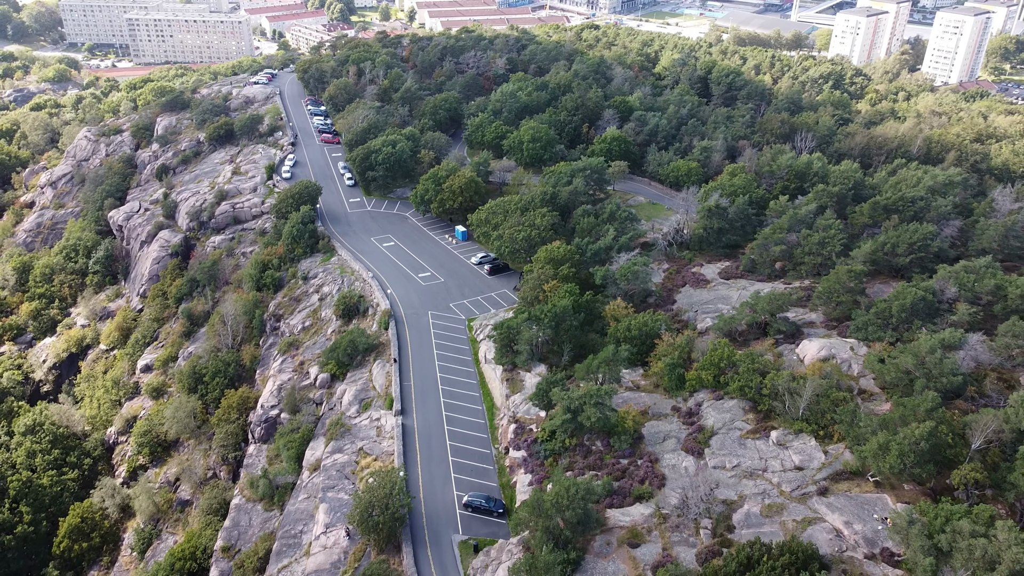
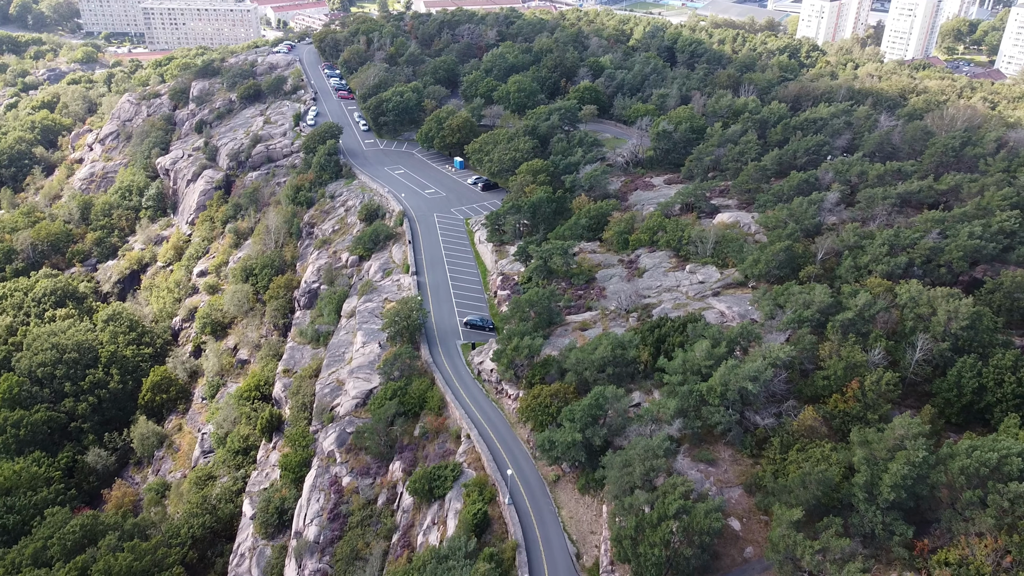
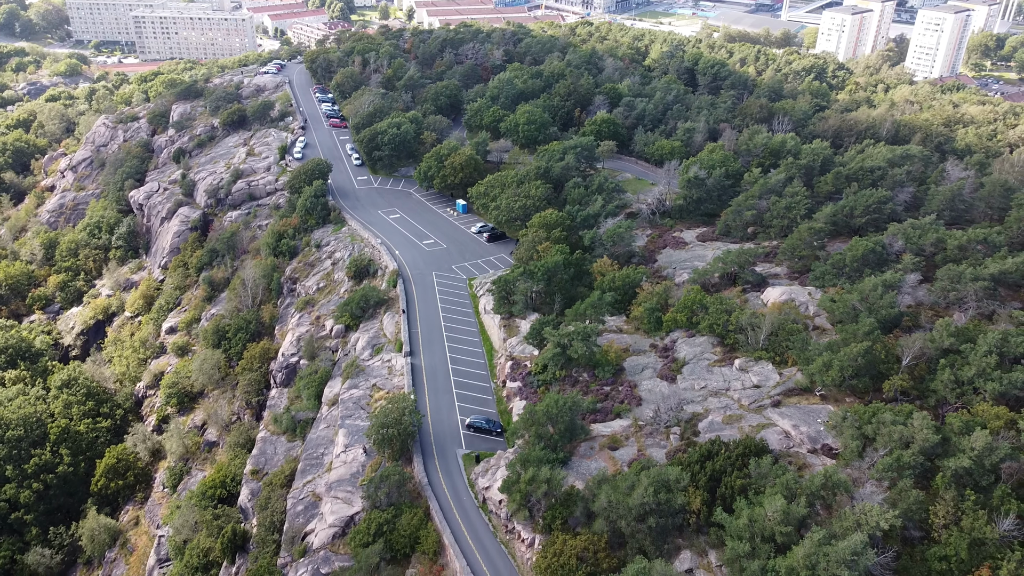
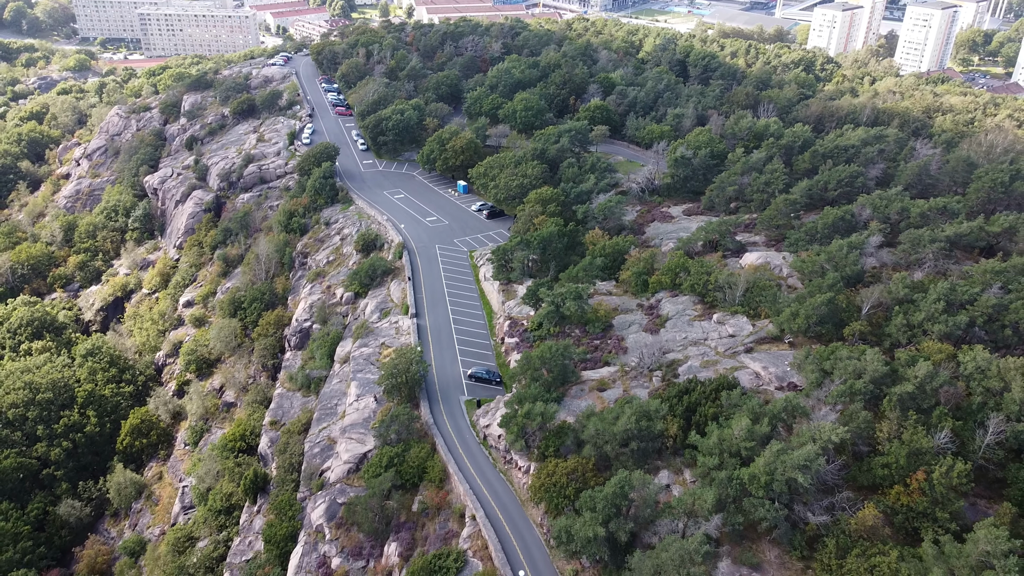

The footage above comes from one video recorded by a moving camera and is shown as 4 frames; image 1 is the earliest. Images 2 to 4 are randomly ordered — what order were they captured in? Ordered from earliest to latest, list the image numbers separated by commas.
3, 4, 2
